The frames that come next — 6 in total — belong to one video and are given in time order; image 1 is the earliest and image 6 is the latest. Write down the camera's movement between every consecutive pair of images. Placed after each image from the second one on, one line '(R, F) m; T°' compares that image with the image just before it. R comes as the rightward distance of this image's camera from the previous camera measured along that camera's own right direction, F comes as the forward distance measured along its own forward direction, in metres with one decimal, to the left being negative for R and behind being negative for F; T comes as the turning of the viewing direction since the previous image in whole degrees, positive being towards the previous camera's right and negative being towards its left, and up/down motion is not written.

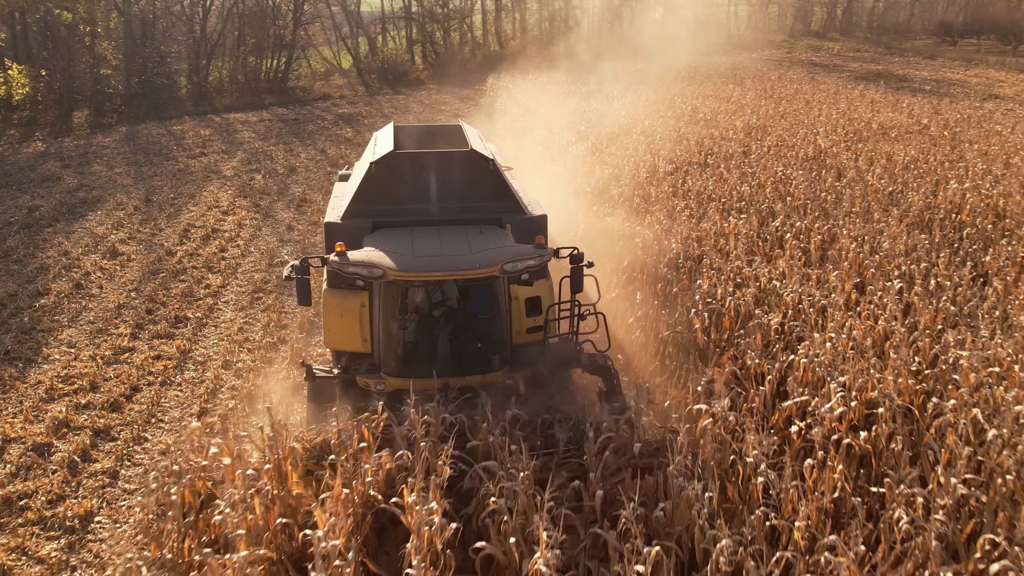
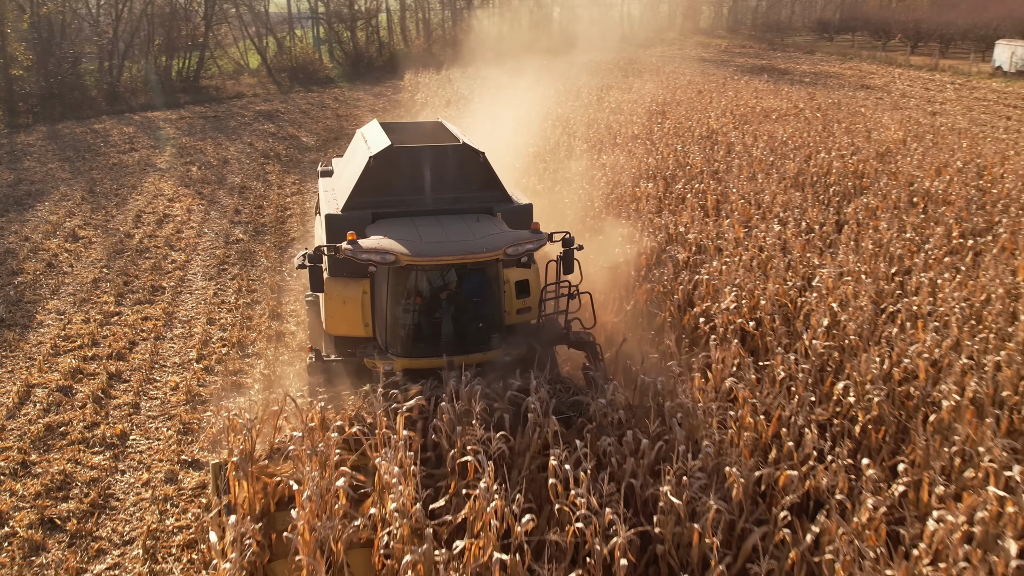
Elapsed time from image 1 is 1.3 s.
(-0.4, -1.2) m; +6°
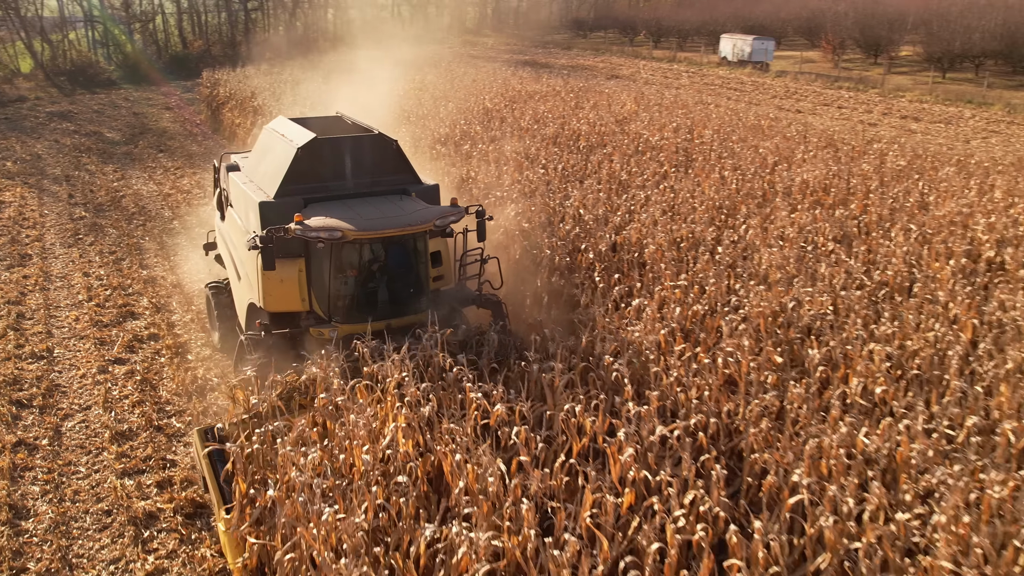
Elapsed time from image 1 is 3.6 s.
(-0.5, -2.3) m; +12°
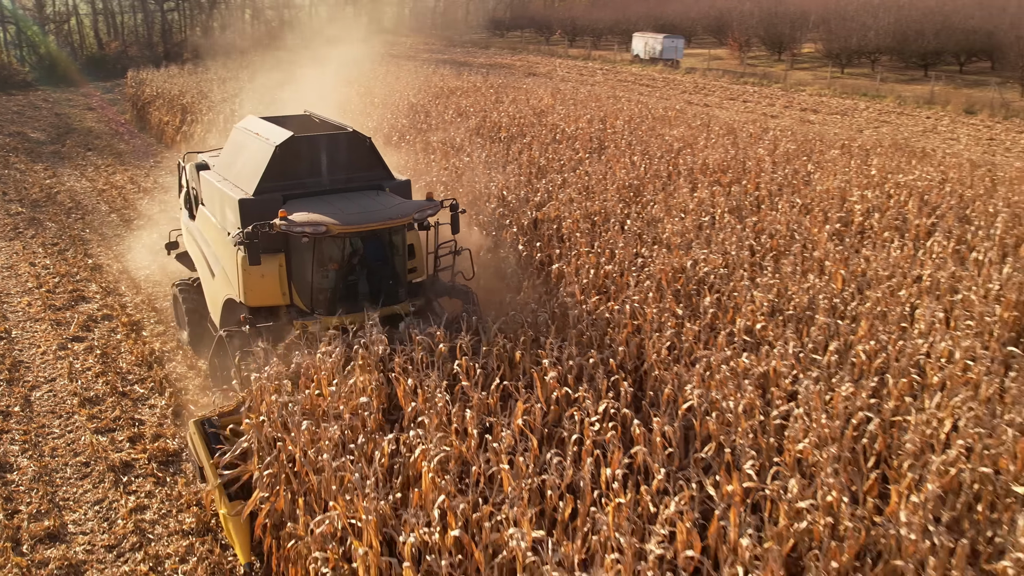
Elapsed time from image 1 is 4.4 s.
(-0.1, -0.8) m; +4°
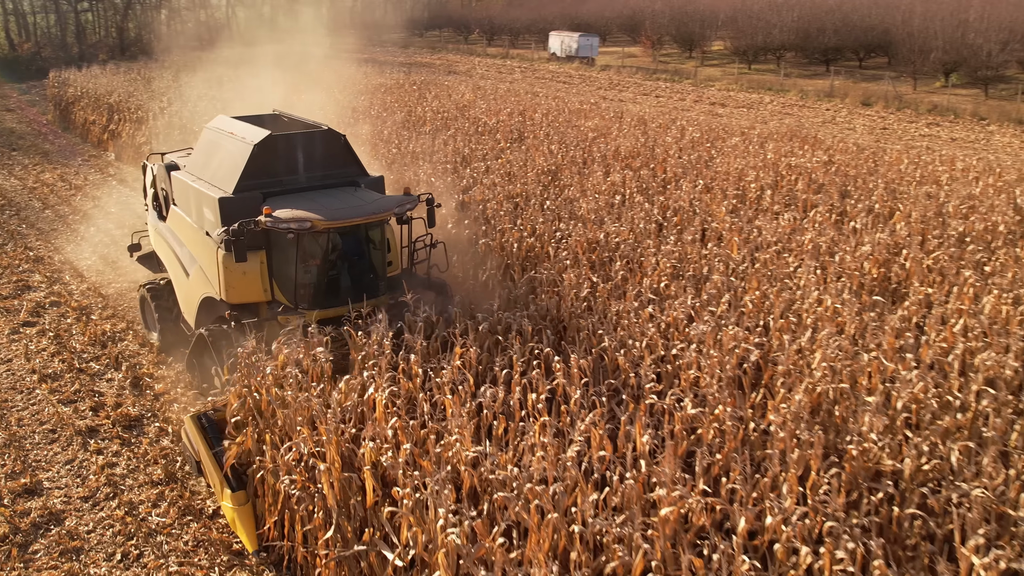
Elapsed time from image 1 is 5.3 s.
(-0.1, -0.7) m; +4°
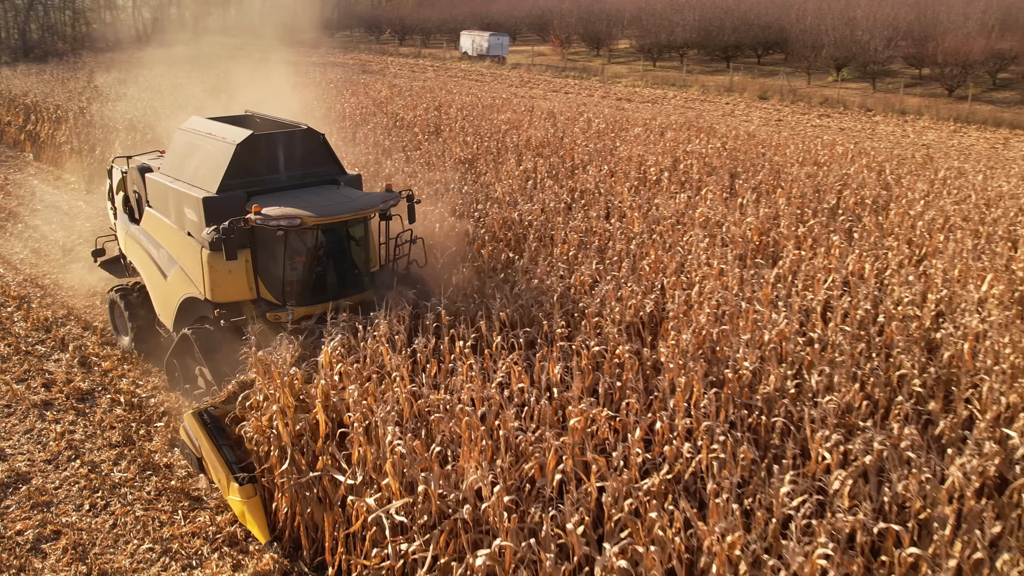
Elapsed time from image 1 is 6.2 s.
(-0.1, -0.7) m; +5°
